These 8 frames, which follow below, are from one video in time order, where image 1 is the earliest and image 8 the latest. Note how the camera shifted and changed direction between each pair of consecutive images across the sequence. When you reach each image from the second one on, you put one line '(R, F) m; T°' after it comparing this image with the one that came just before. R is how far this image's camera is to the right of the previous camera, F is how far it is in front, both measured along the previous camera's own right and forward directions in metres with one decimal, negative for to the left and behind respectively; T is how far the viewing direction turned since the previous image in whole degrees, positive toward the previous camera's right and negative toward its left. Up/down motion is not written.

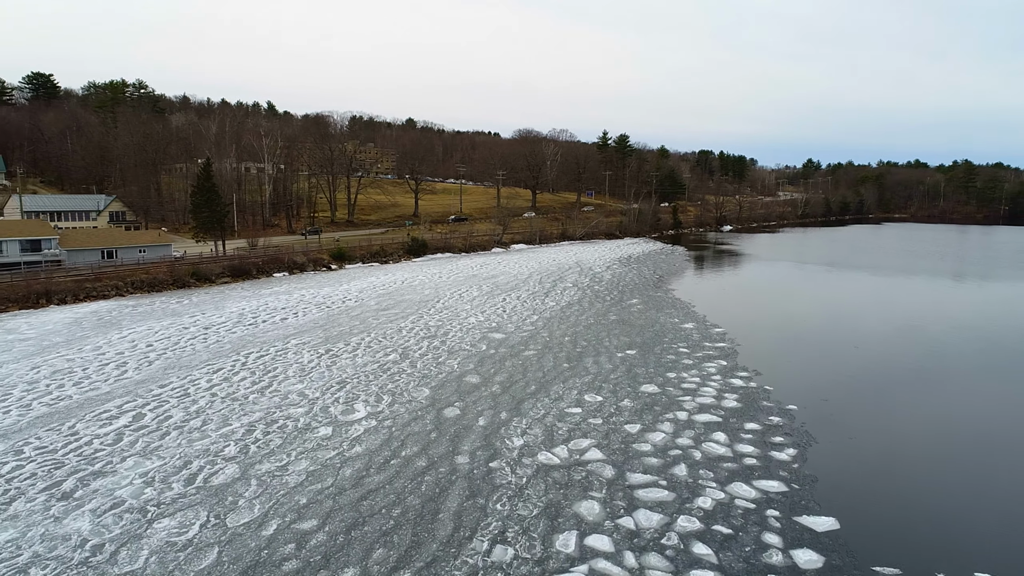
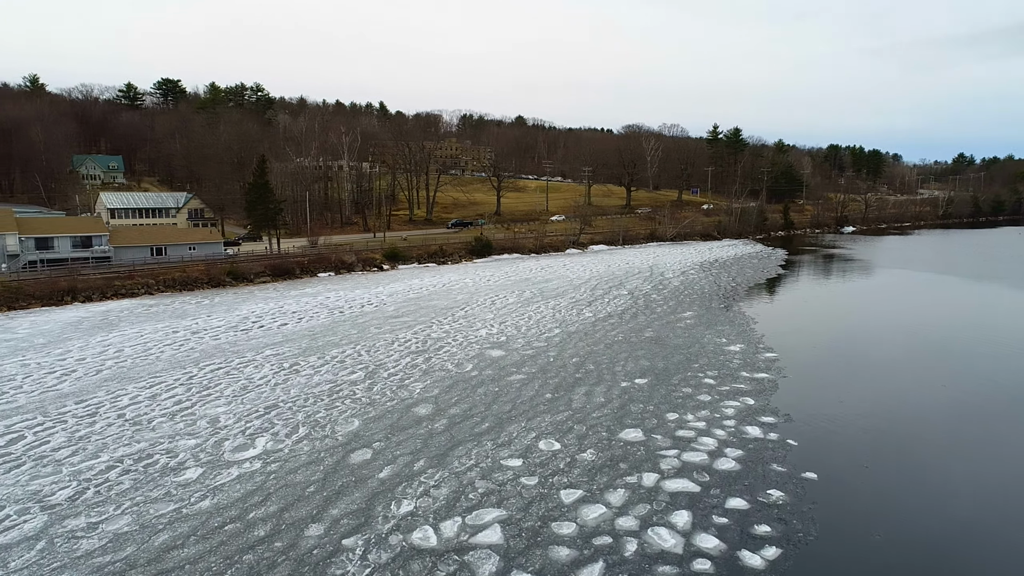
(+3.1, +3.2) m; -10°
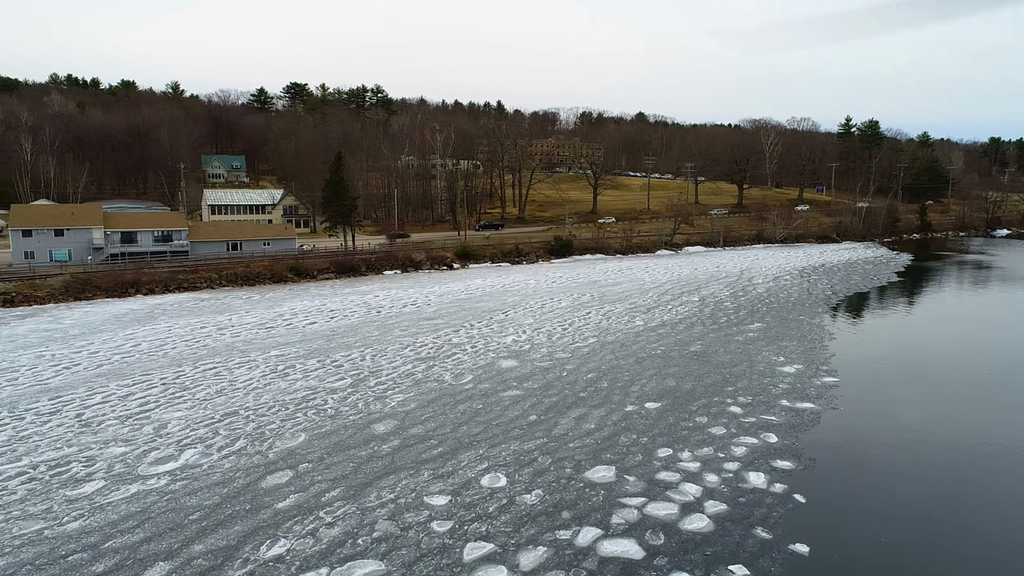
(+2.6, +2.0) m; -10°
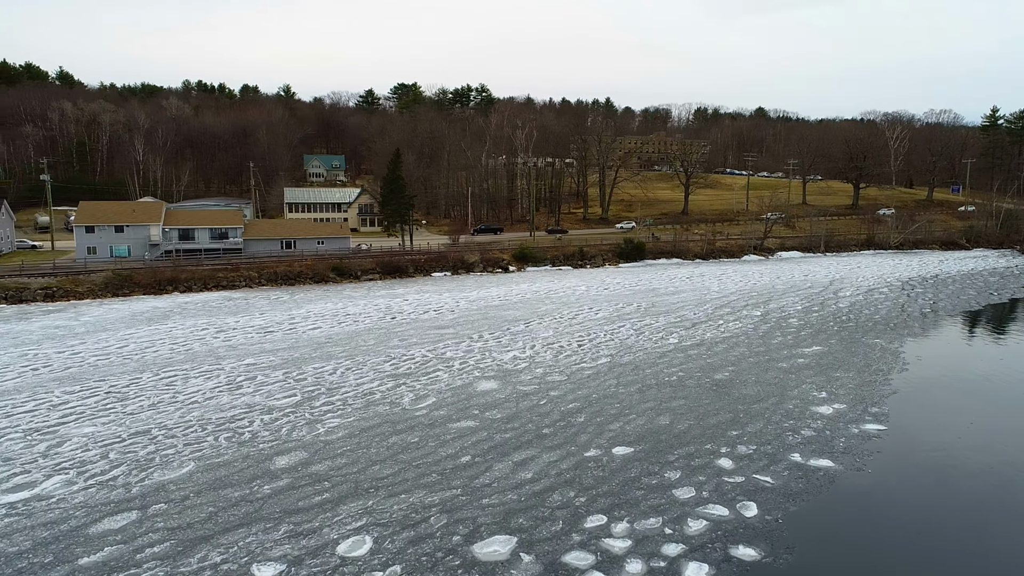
(+2.7, +2.4) m; -10°
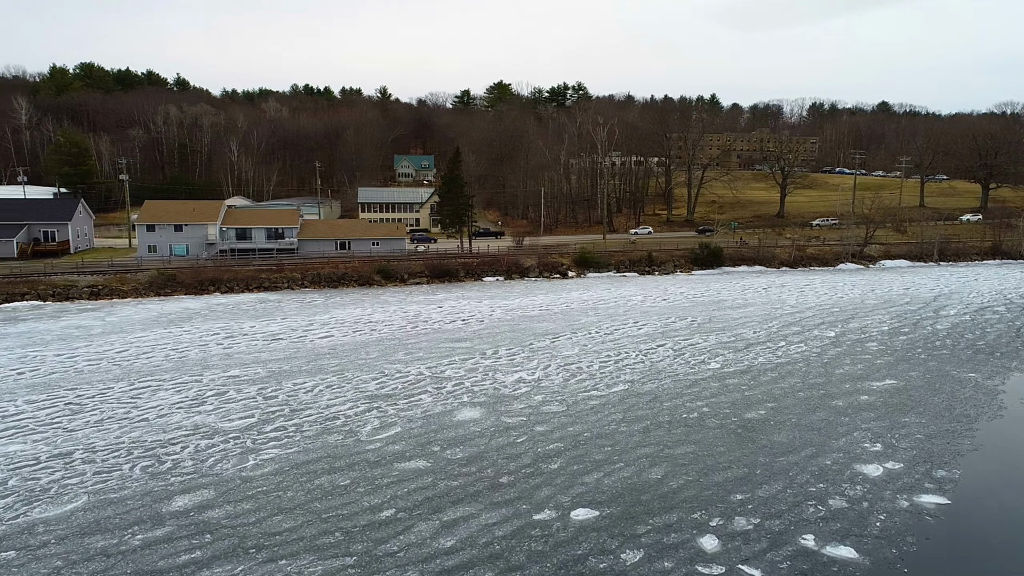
(+2.1, +2.1) m; -9°
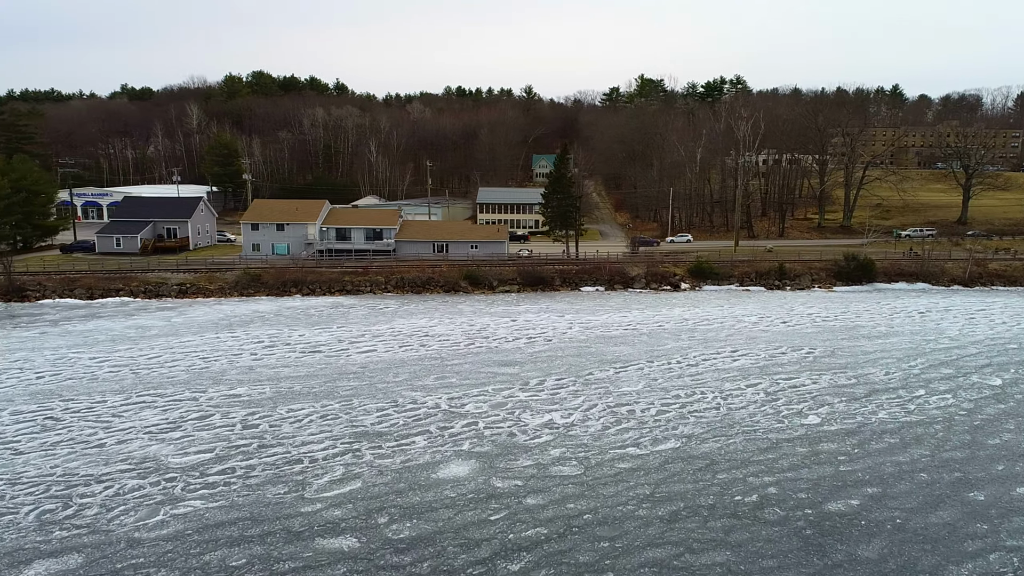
(+2.1, +2.9) m; -13°
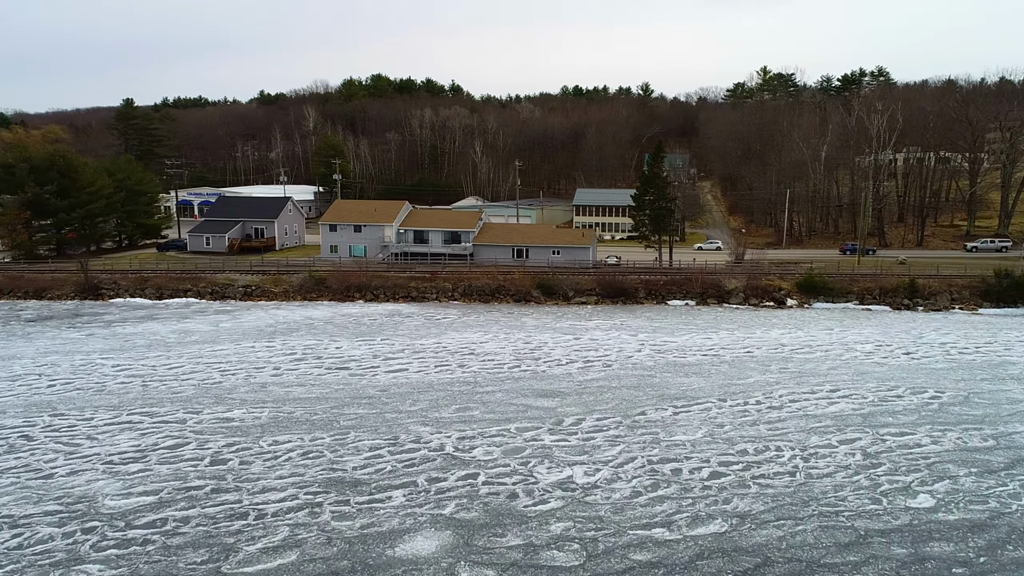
(+1.4, +2.4) m; -10°
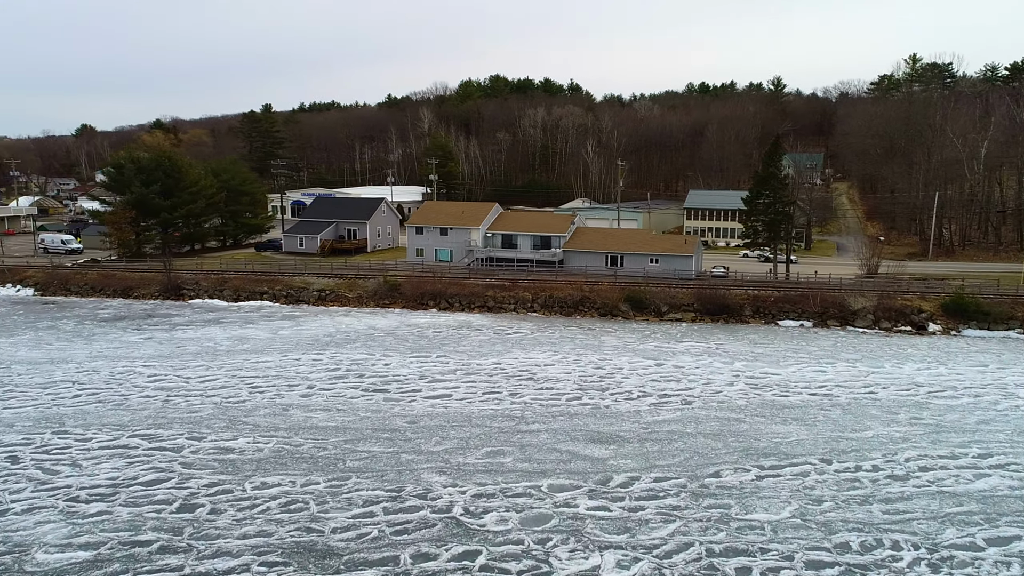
(+1.1, +2.2) m; -10°
